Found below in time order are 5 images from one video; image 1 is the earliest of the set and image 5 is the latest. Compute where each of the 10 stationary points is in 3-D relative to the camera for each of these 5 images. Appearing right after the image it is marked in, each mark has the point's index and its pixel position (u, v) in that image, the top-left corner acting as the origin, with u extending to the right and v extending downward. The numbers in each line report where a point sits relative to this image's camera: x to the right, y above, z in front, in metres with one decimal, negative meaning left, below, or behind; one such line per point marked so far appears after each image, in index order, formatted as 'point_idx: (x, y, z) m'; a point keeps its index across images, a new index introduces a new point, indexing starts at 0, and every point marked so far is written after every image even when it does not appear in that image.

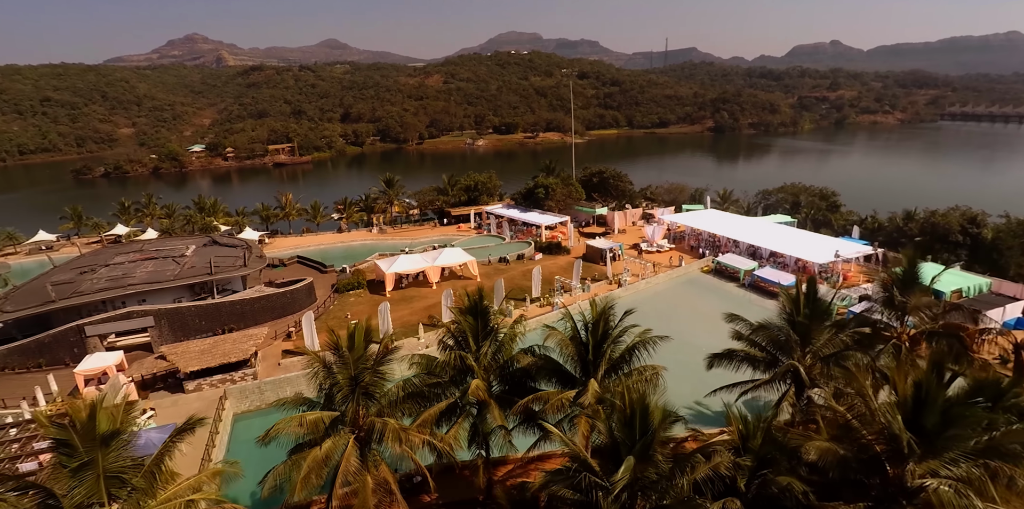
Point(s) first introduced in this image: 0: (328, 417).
0: (-4.1, -3.5, +12.0) m
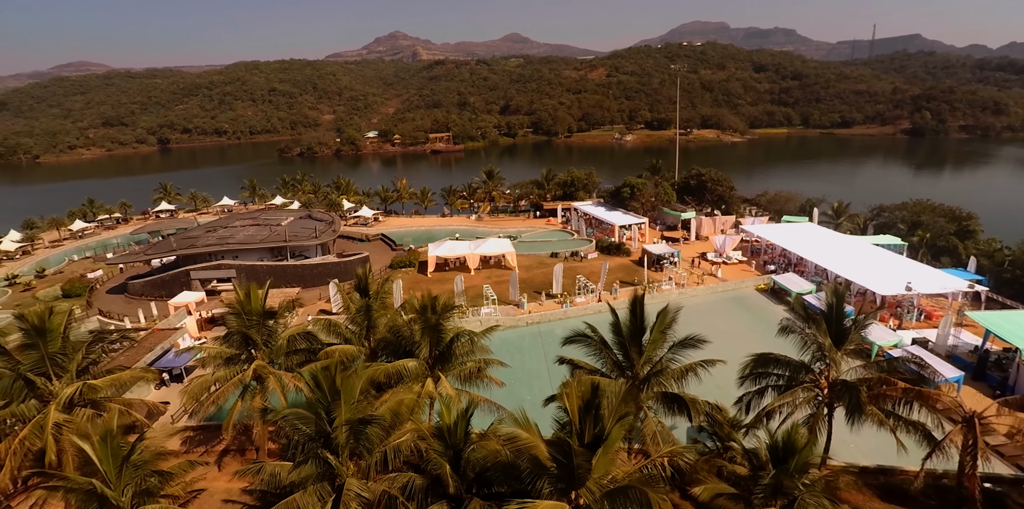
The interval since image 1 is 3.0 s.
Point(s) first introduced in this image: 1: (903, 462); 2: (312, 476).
0: (-8.1, -2.8, +15.3) m
1: (+11.5, -6.0, +15.5) m
2: (-3.9, -4.1, +10.0) m
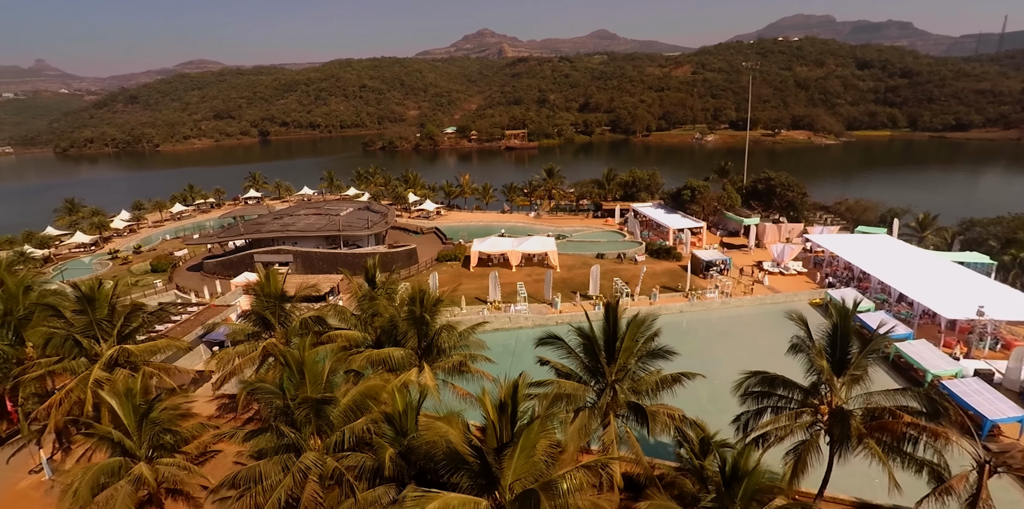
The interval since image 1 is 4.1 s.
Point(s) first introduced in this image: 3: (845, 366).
0: (-8.3, -2.3, +16.7) m
1: (+11.0, -6.5, +14.1) m
2: (-5.0, -3.9, +10.9) m
3: (+8.1, -2.7, +13.1) m
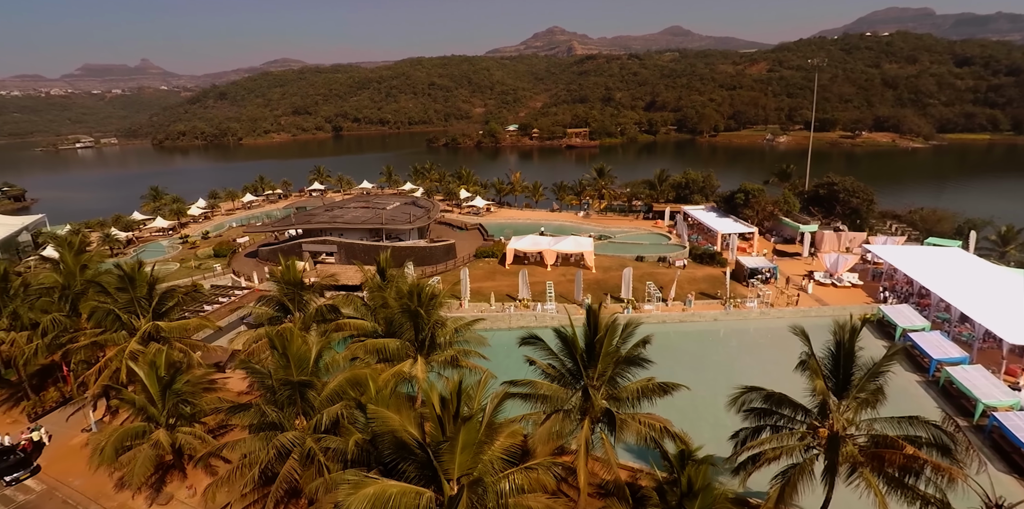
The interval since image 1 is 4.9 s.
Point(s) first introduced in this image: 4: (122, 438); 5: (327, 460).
0: (-8.1, -2.0, +17.8) m
1: (+10.5, -6.9, +13.0) m
2: (-5.6, -3.7, +11.7) m
3: (+7.7, -3.0, +12.3) m
4: (-10.5, -4.9, +14.4) m
5: (-3.8, -4.2, +11.1) m
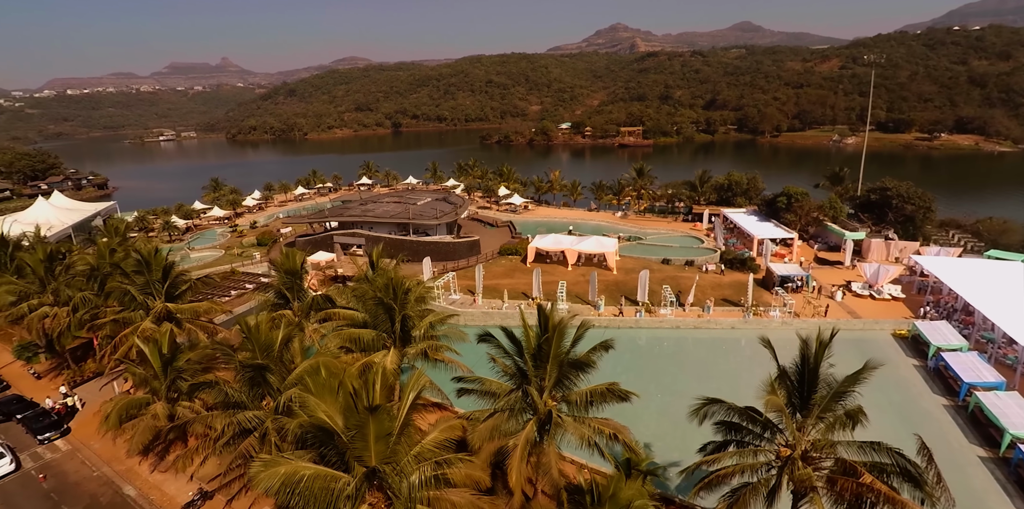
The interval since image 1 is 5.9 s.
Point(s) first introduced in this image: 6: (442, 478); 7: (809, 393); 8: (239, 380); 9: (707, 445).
0: (-8.5, -1.6, +18.9) m
1: (+9.3, -7.2, +12.1) m
2: (-6.7, -3.4, +12.5) m
3: (+6.5, -3.2, +11.7) m
4: (-11.3, -4.5, +15.7) m
5: (-5.1, -4.1, +11.7) m
6: (-1.3, -4.2, +10.1) m
7: (+6.6, -2.9, +11.8) m
8: (-6.3, -2.9, +12.6) m
9: (+5.0, -4.8, +13.7) m
